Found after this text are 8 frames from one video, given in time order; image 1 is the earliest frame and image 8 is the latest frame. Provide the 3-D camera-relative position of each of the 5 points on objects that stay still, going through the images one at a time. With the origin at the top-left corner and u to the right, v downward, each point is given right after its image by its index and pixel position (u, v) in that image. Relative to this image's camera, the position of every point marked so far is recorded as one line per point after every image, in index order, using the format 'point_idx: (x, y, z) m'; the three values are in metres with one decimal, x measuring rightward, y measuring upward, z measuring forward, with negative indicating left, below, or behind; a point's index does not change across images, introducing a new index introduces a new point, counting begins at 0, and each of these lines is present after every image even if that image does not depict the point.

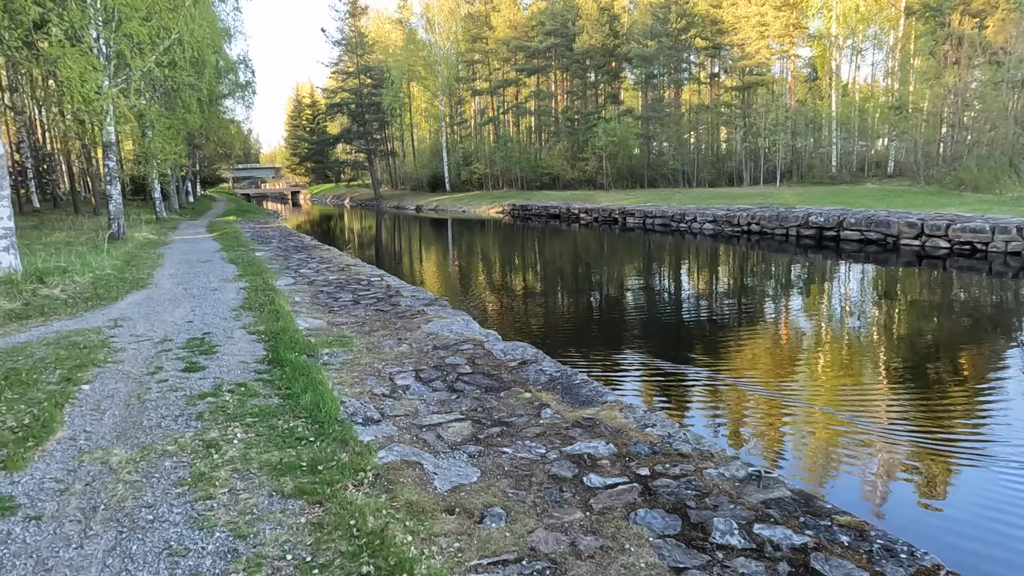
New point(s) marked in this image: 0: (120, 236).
0: (-8.9, +1.2, +14.3) m
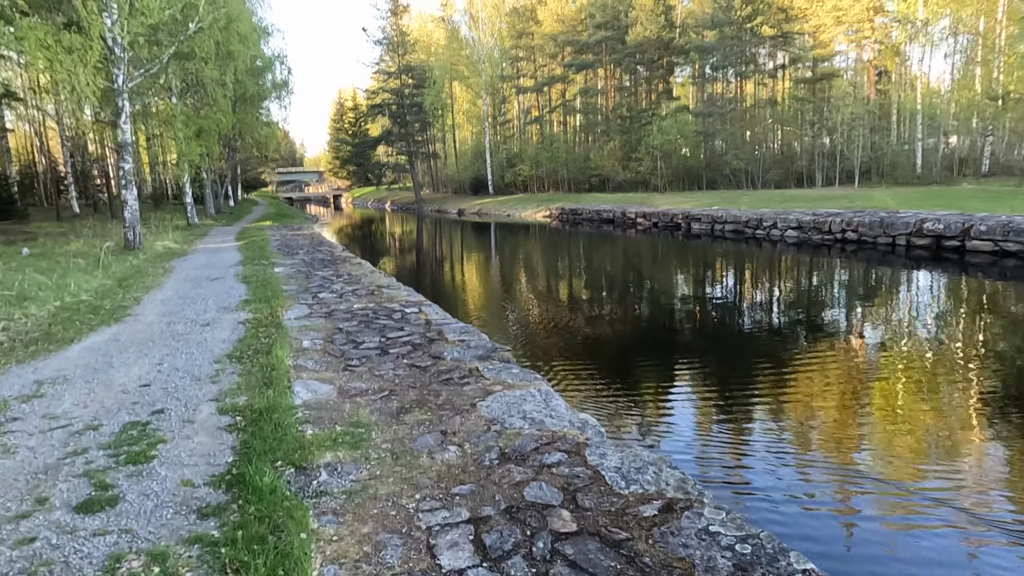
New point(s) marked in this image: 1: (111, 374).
0: (-7.7, +0.9, +13.0) m
1: (-2.6, -0.6, +4.1) m
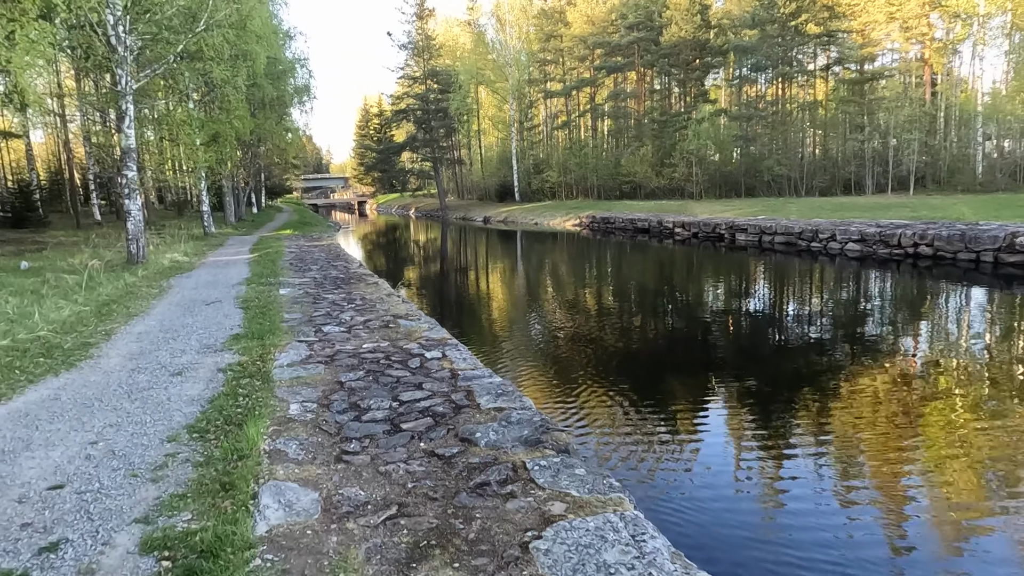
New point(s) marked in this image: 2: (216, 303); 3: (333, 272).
0: (-7.1, +0.6, +12.1) m
1: (-2.3, -0.8, +3.0) m
2: (-3.6, -0.2, +7.7) m
3: (-2.9, +0.3, +10.2) m
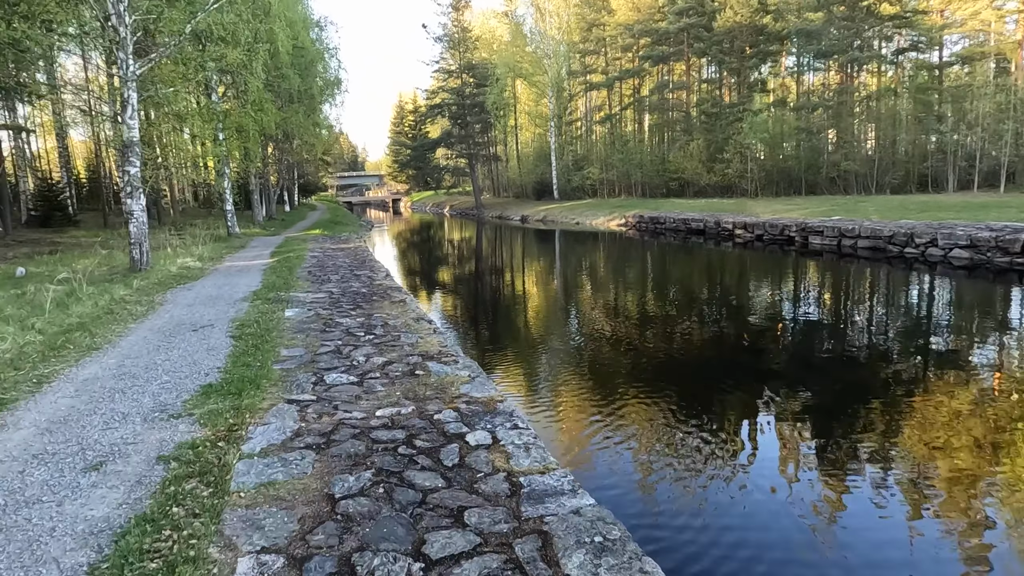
0: (-6.3, +0.4, +10.8) m
1: (-2.0, -1.1, +1.5) m
2: (-3.0, -0.4, +6.2) m
3: (-2.2, 0.0, +8.7) m
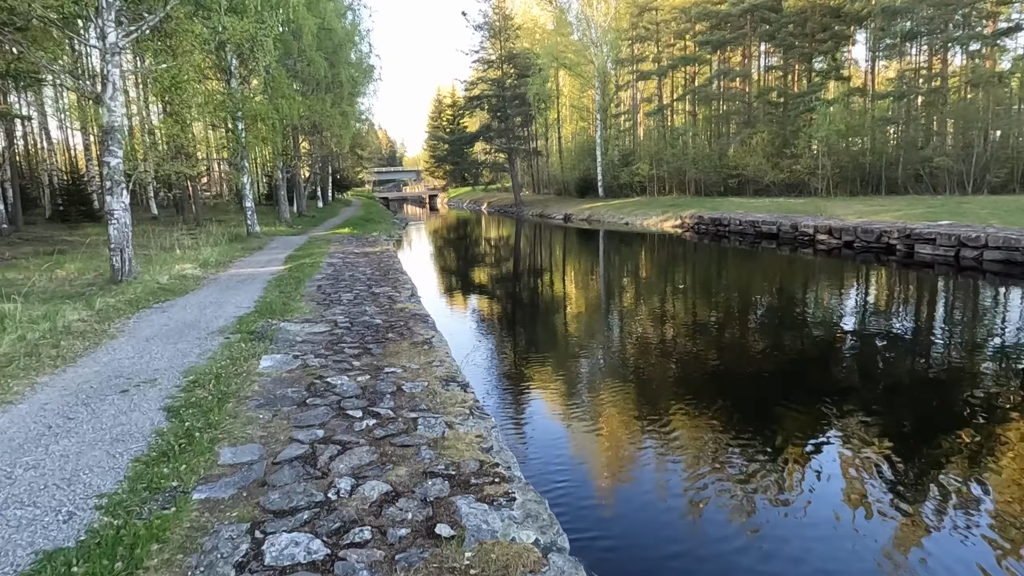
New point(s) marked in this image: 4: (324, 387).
0: (-5.5, +0.2, +9.1) m
1: (-1.8, -1.4, -0.5) m
2: (-2.5, -0.7, +4.3) m
3: (-1.5, -0.2, +6.7) m
4: (-1.2, -0.6, +4.2) m
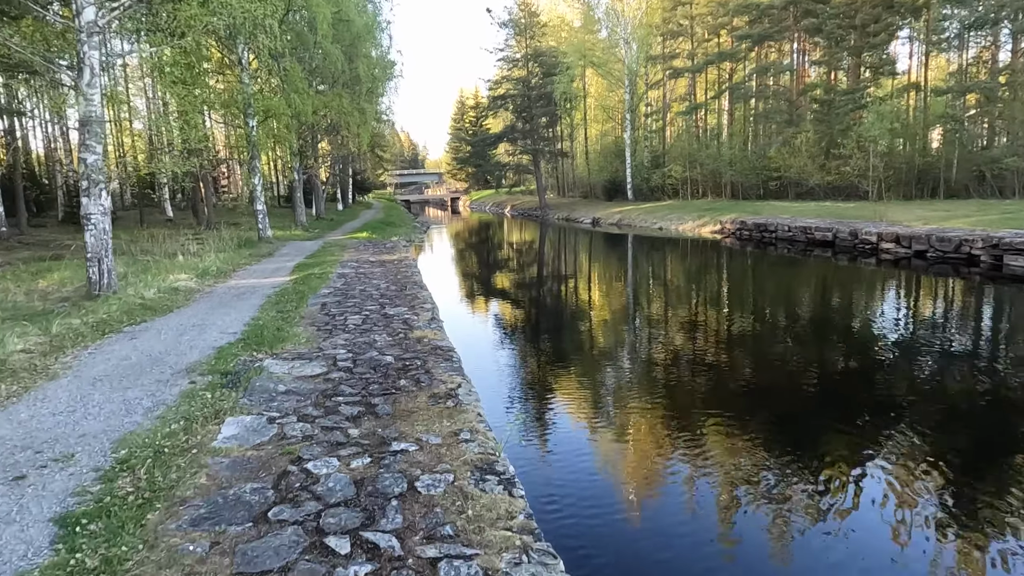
0: (-5.1, 0.0, +7.9) m
1: (-1.6, -1.6, -1.8) m
2: (-2.2, -0.9, +3.1) m
3: (-1.2, -0.4, +5.4) m
4: (-0.9, -0.8, +2.8) m
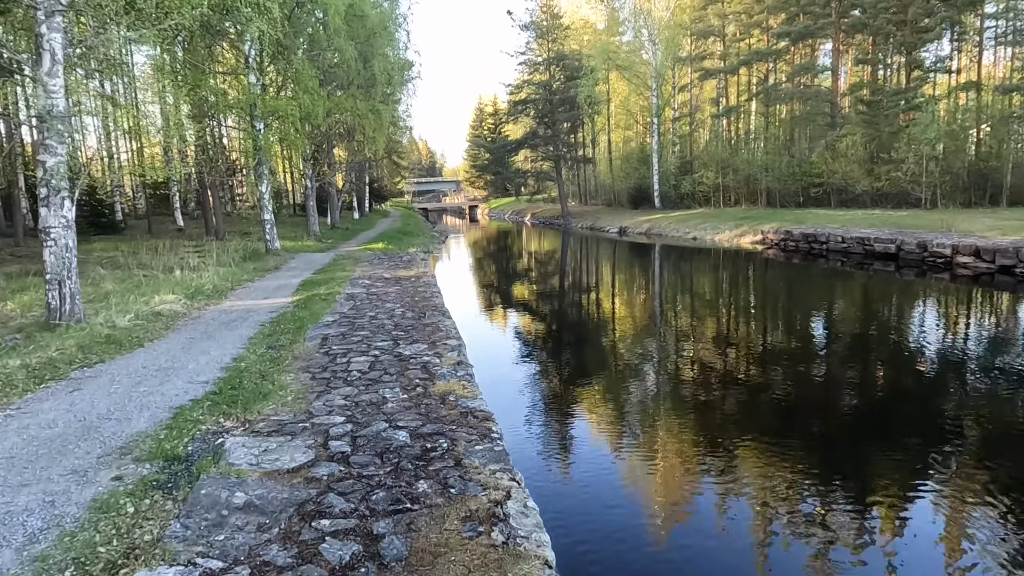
0: (-4.6, -0.3, +6.6) m
1: (-1.5, -1.7, -3.1) m
2: (-1.9, -1.1, +1.7) m
3: (-0.8, -0.7, +4.1) m
4: (-0.6, -1.1, +1.5) m
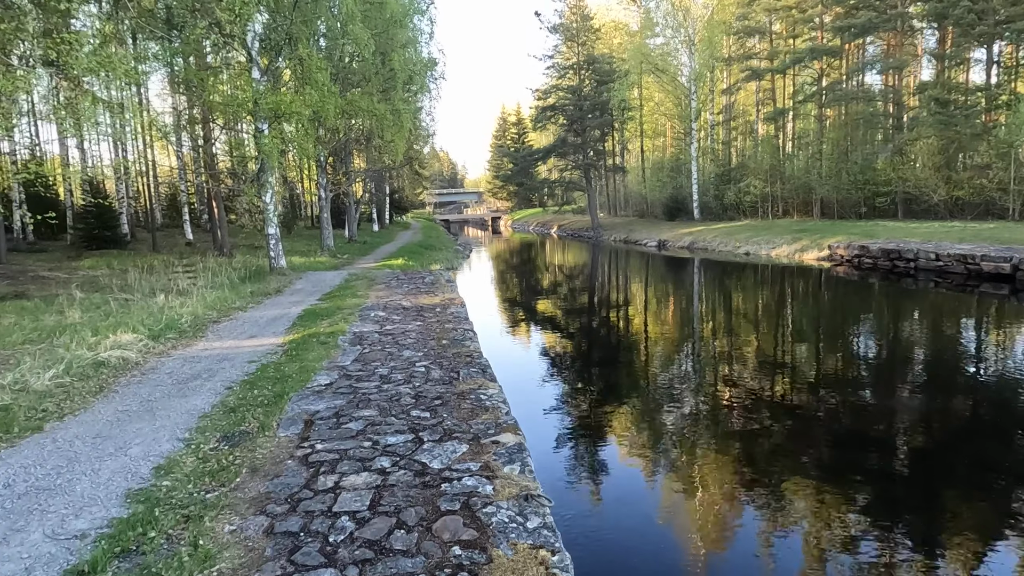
0: (-4.1, -0.7, +4.7) m
1: (-1.3, -1.9, -5.2) m
2: (-1.6, -1.4, -0.3) m
3: (-0.3, -1.0, +2.0) m
4: (-0.3, -1.3, -0.6) m
